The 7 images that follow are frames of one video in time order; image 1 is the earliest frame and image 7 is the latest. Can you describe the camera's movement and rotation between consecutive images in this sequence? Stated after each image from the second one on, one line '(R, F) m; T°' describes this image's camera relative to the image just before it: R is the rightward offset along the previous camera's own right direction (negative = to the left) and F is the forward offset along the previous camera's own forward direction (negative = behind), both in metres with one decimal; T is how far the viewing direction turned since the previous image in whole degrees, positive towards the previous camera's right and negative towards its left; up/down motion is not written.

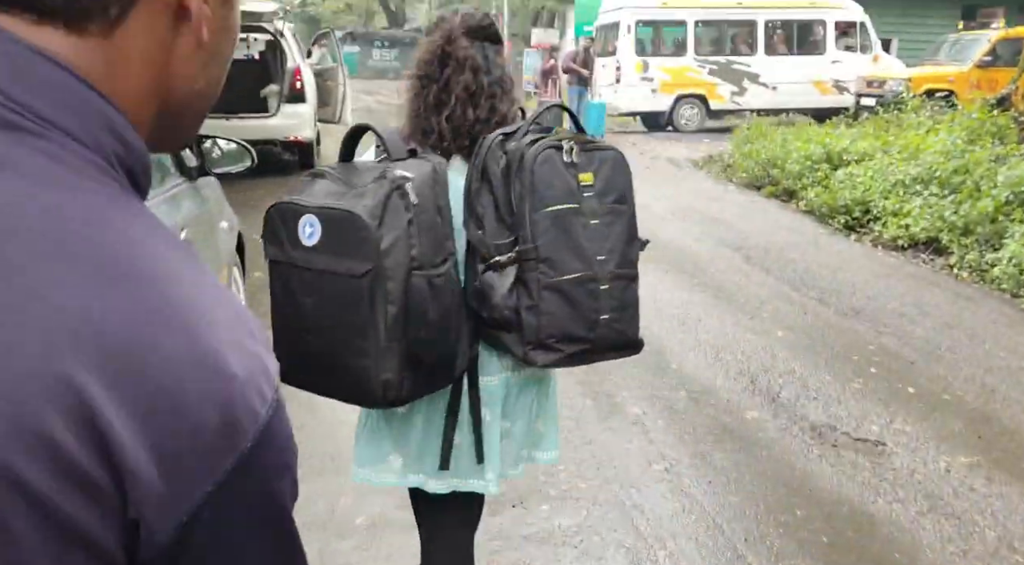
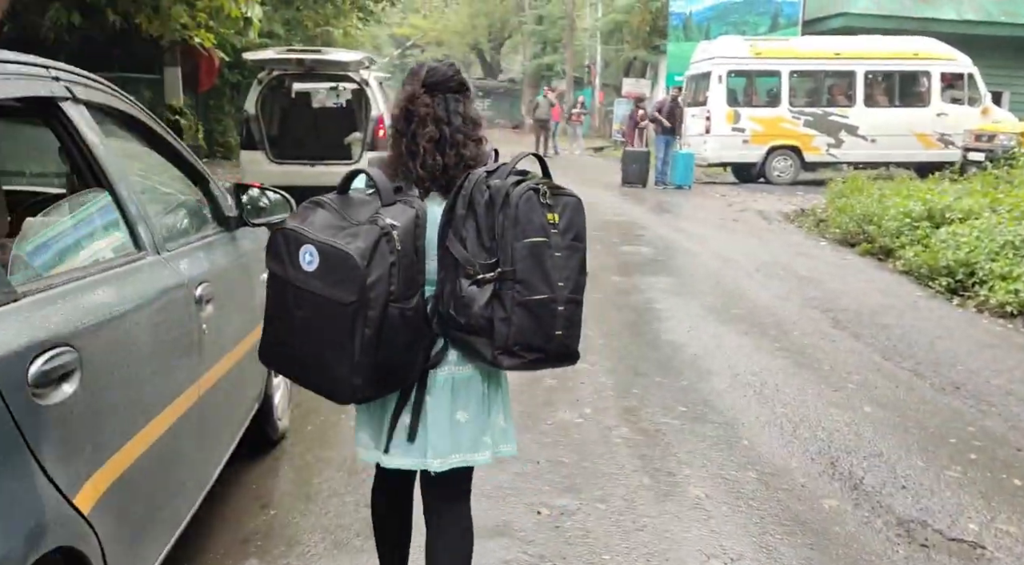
(+0.1, +0.3) m; -5°
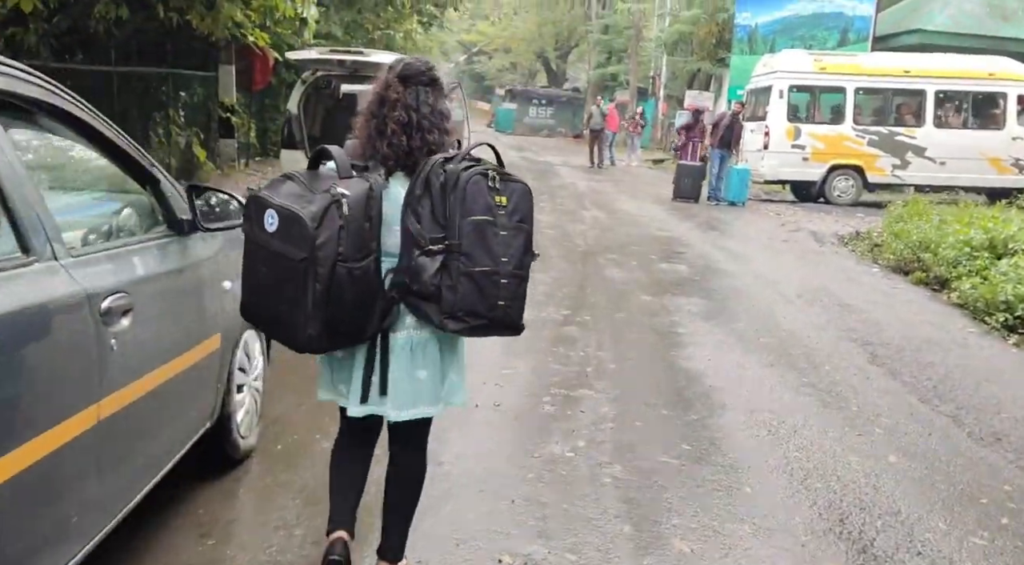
(+0.2, +0.3) m; -4°
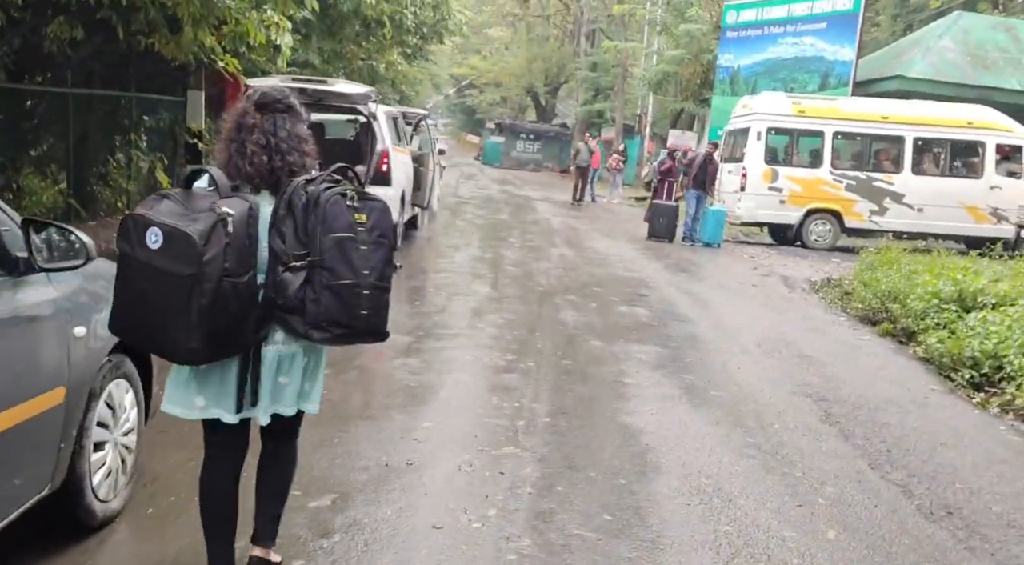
(+0.2, +0.3) m; +1°
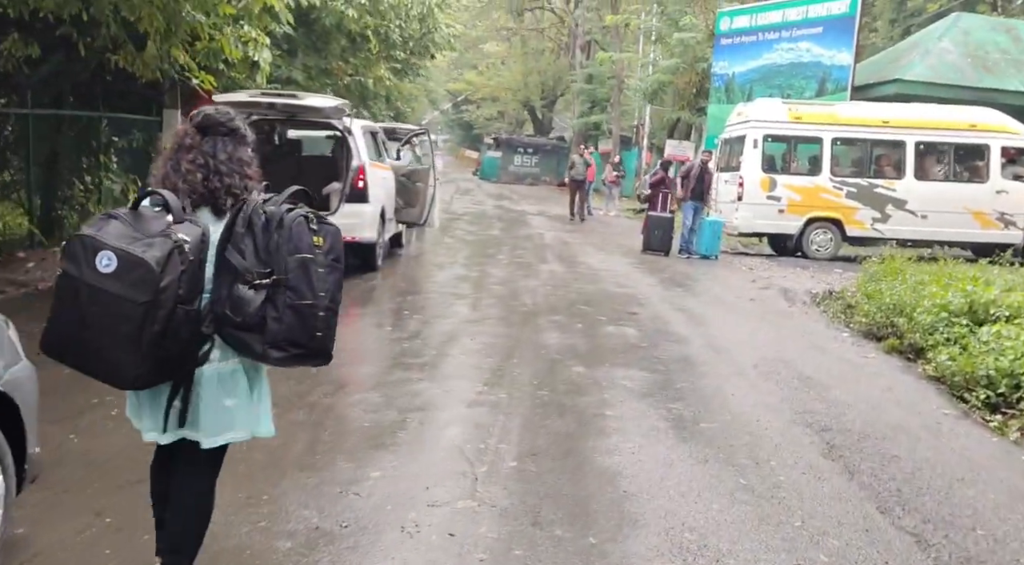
(+0.2, +0.5) m; 0°
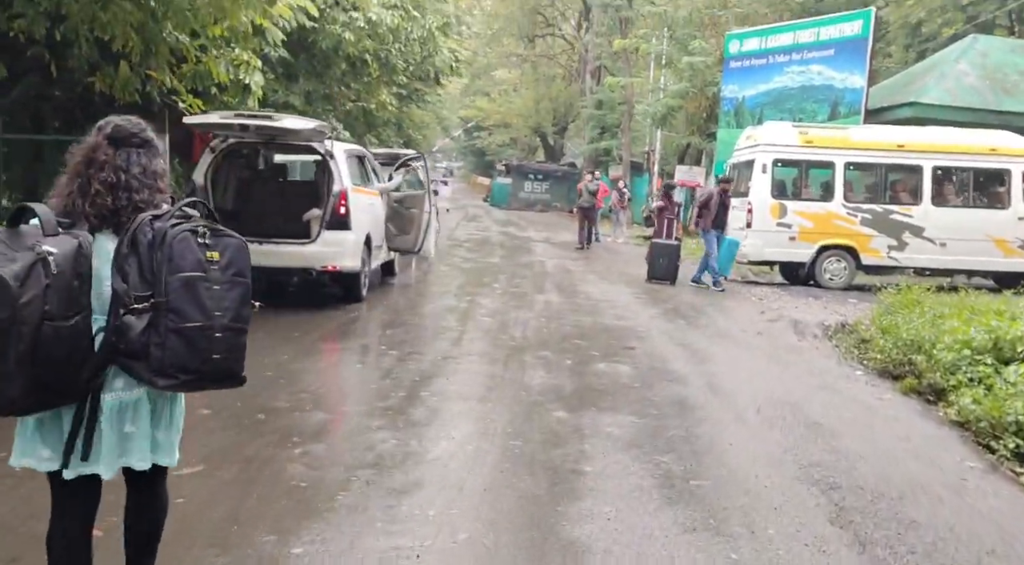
(+0.2, +0.5) m; -1°
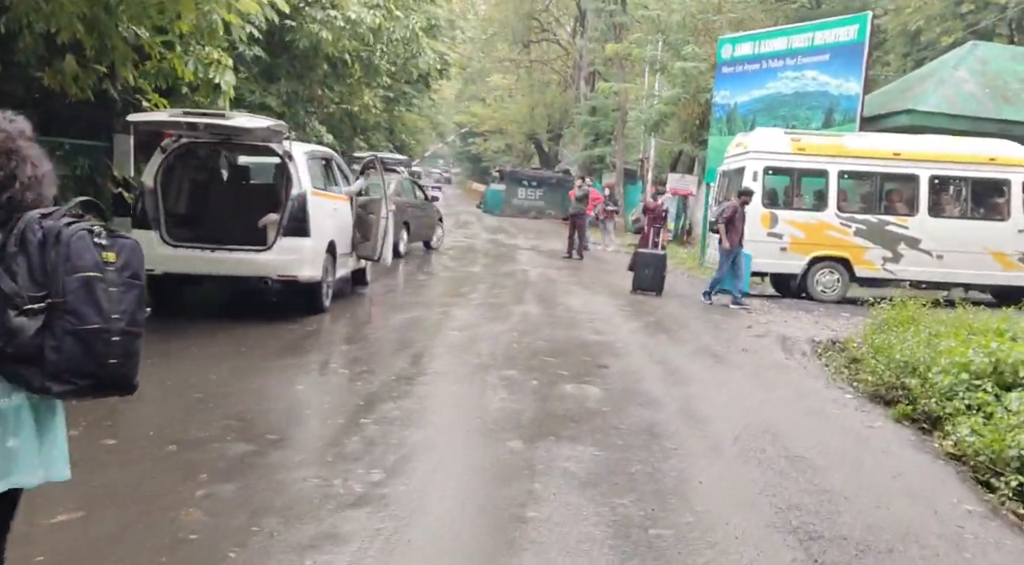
(+0.2, +0.5) m; 0°
